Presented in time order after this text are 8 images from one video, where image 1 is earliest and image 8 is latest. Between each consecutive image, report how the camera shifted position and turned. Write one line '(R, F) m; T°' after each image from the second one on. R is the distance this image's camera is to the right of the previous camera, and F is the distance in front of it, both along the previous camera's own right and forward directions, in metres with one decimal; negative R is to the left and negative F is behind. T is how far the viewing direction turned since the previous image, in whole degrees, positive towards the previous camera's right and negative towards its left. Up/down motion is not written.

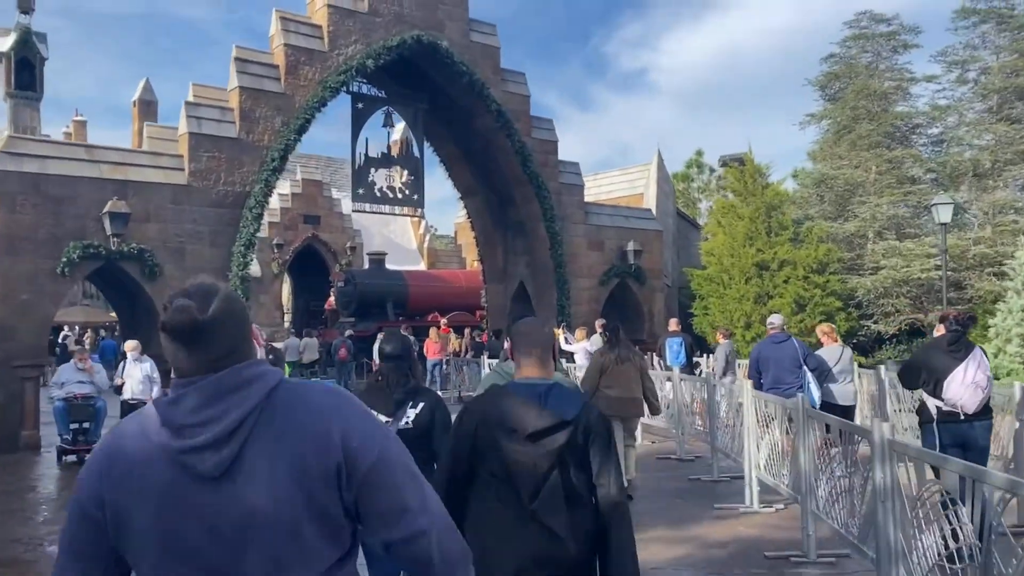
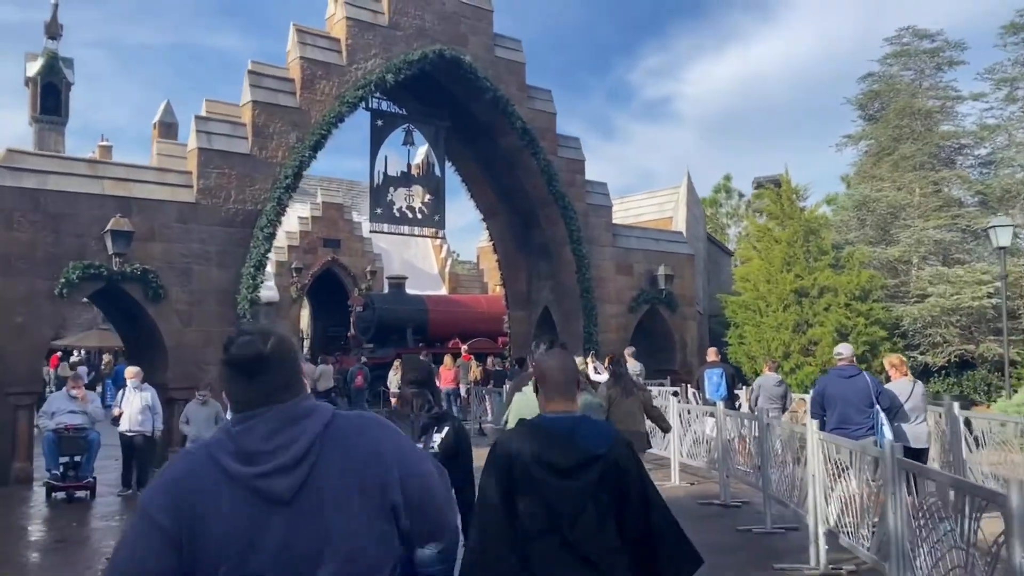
(0.0, +0.8) m; -2°
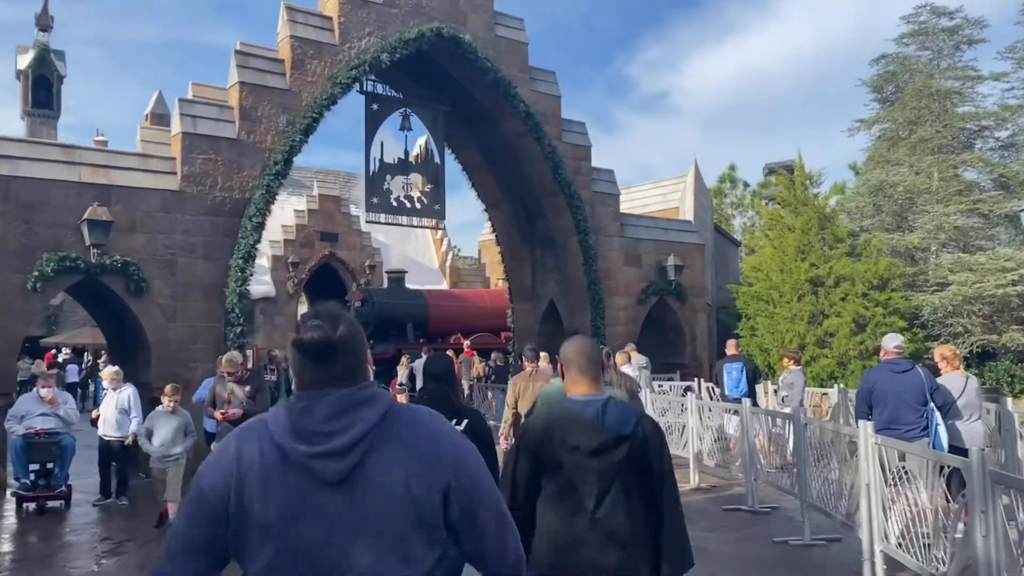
(-0.1, +0.7) m; 0°
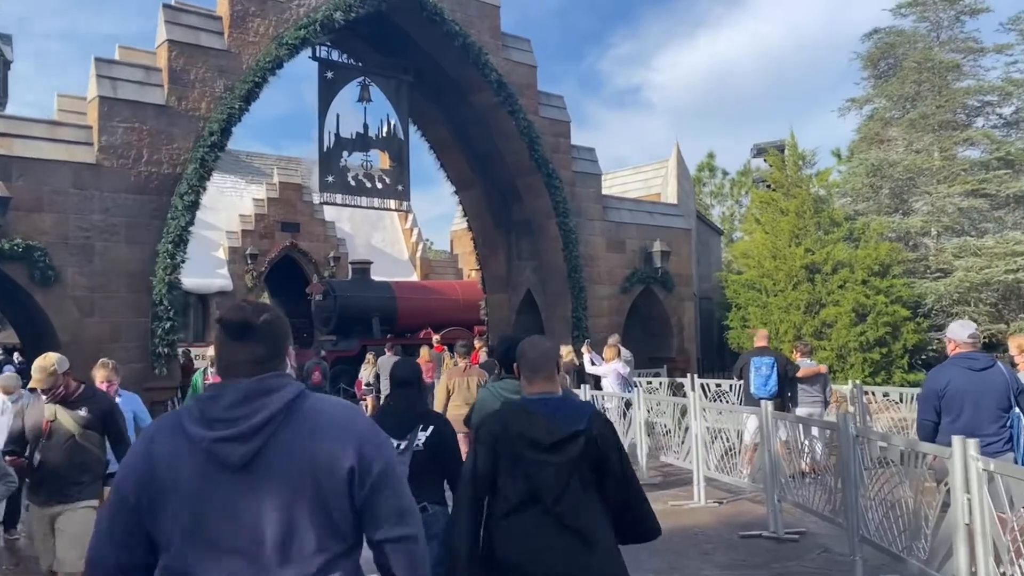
(0.0, +1.4) m; +2°
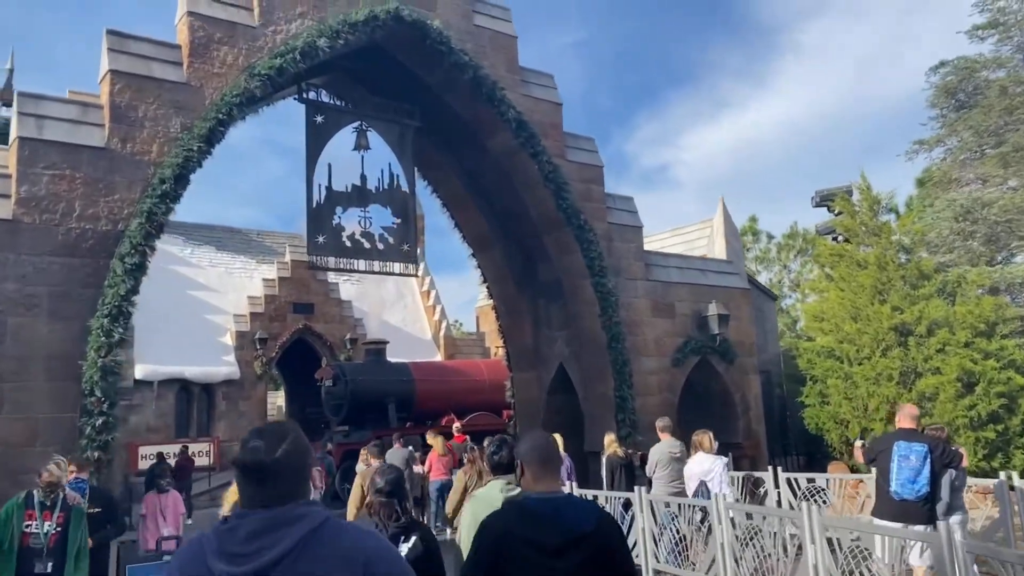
(+0.1, +2.3) m; -2°
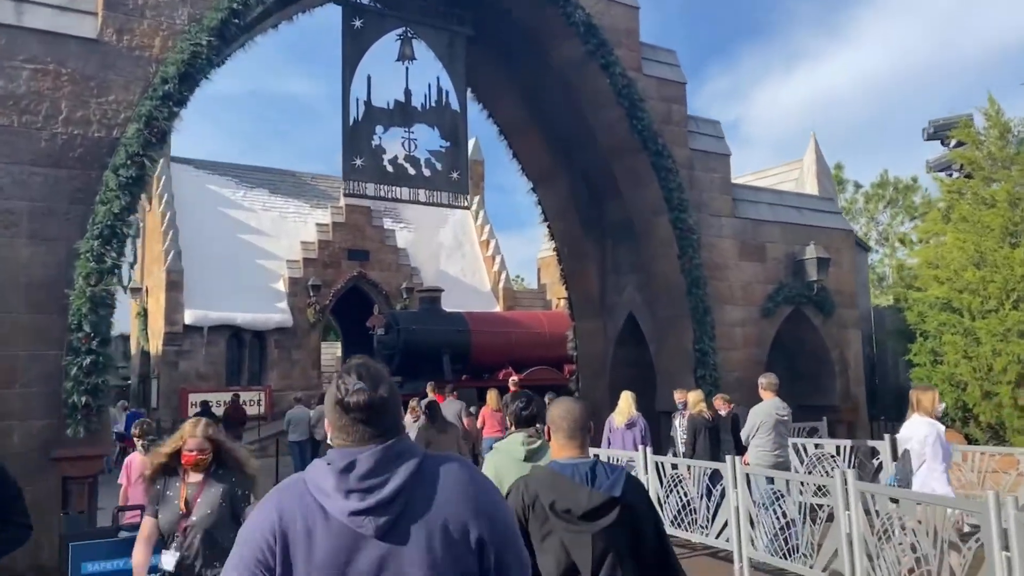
(0.0, +1.5) m; -4°
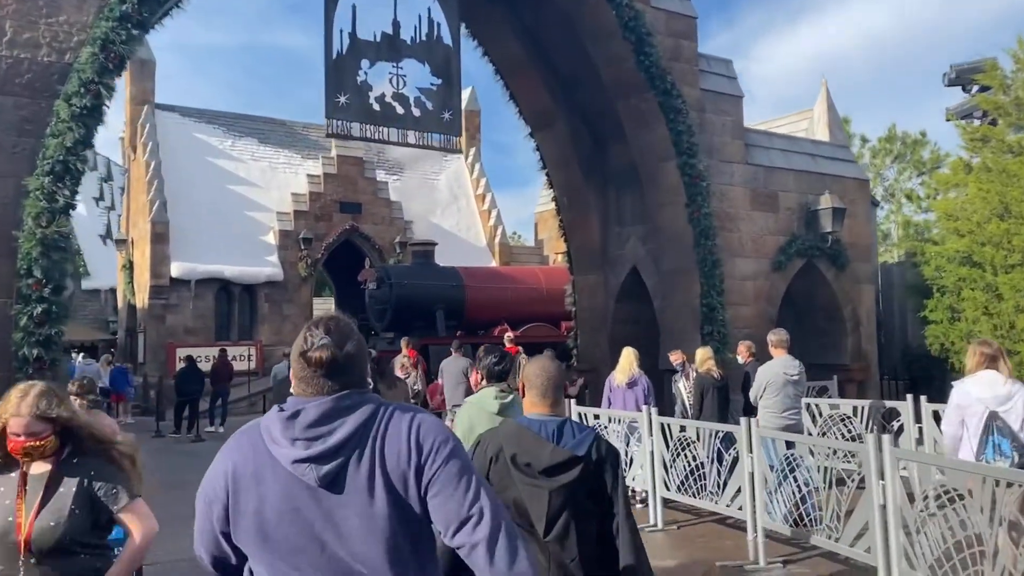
(0.0, +0.6) m; 0°
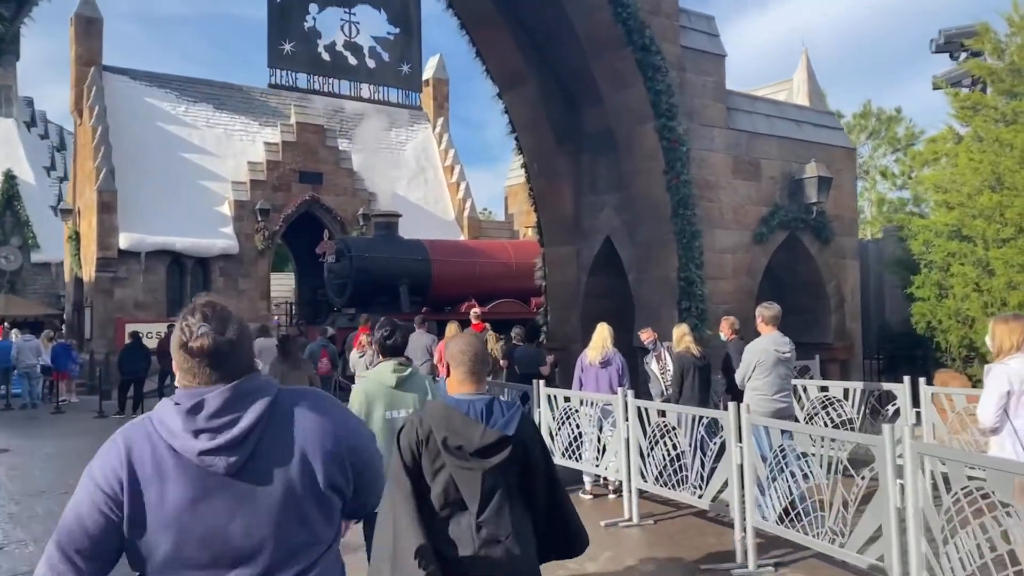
(+0.1, +0.8) m; +2°
